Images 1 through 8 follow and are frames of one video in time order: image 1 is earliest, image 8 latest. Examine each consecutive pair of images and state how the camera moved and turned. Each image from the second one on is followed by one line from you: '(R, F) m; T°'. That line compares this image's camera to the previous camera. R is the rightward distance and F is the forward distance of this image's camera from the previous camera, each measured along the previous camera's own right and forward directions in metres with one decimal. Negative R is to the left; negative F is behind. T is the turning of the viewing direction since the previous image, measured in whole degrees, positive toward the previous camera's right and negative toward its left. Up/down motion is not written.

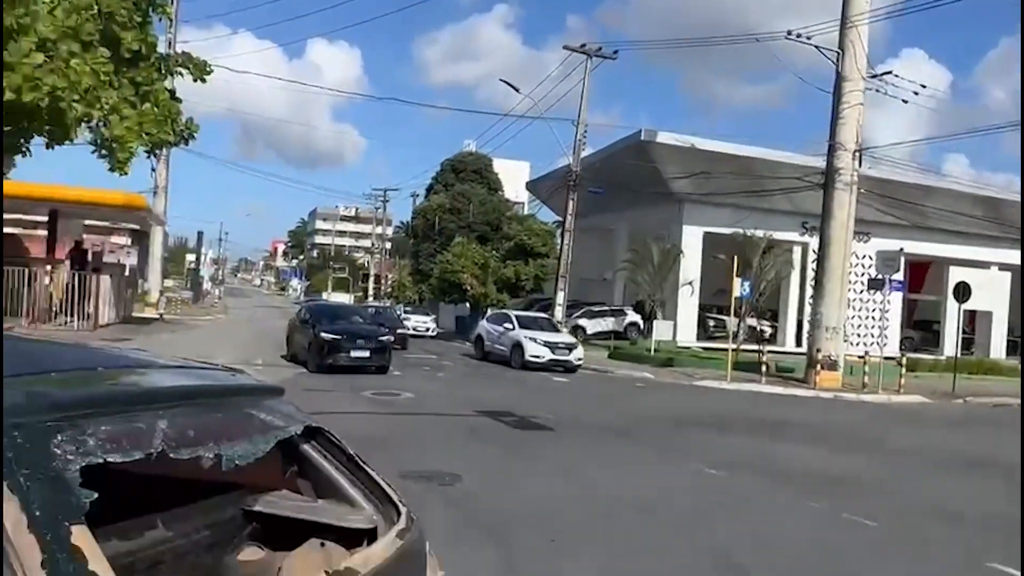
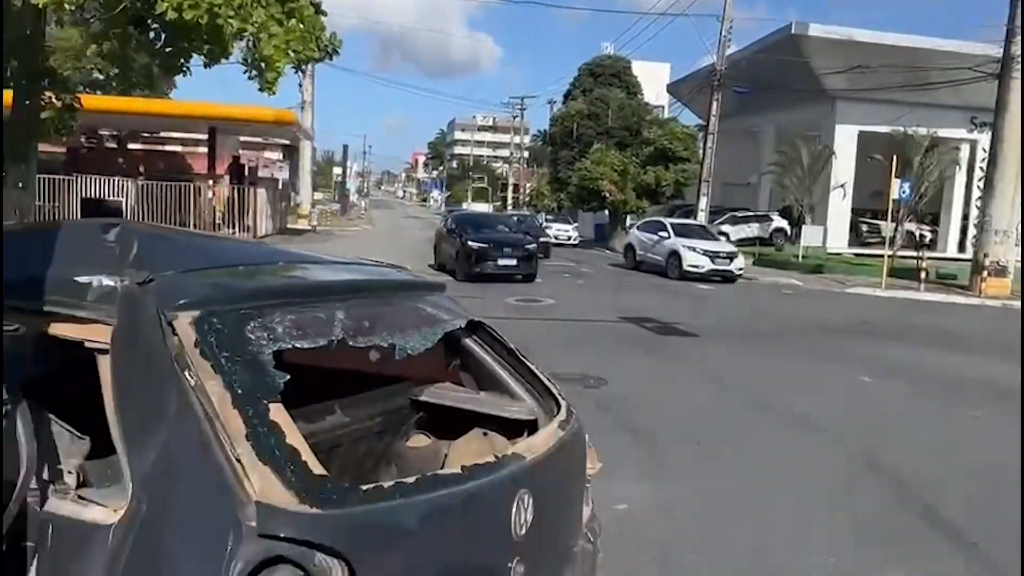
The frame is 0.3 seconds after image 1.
(-0.1, 0.0) m; -9°
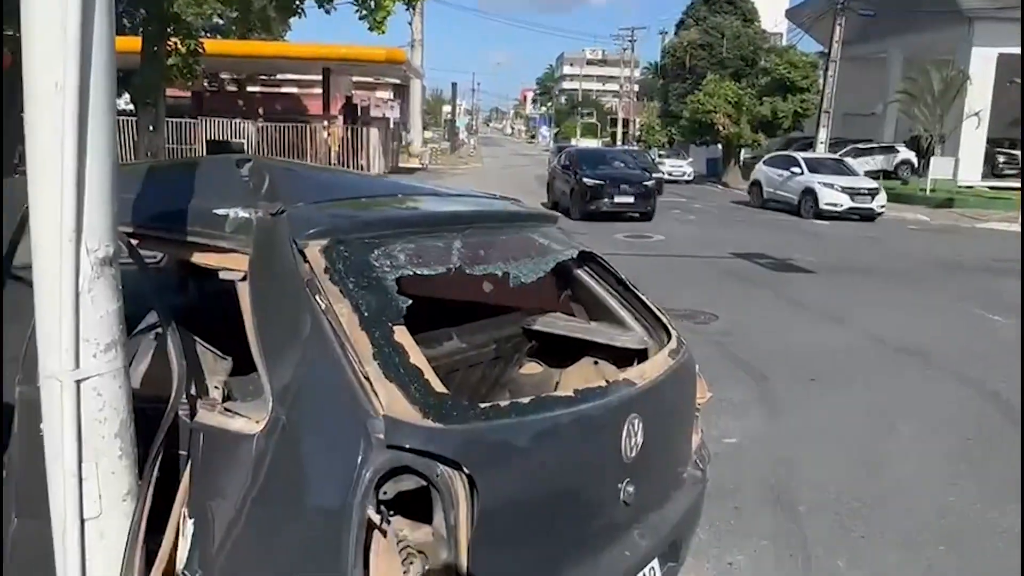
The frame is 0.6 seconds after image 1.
(0.0, -0.1) m; -7°
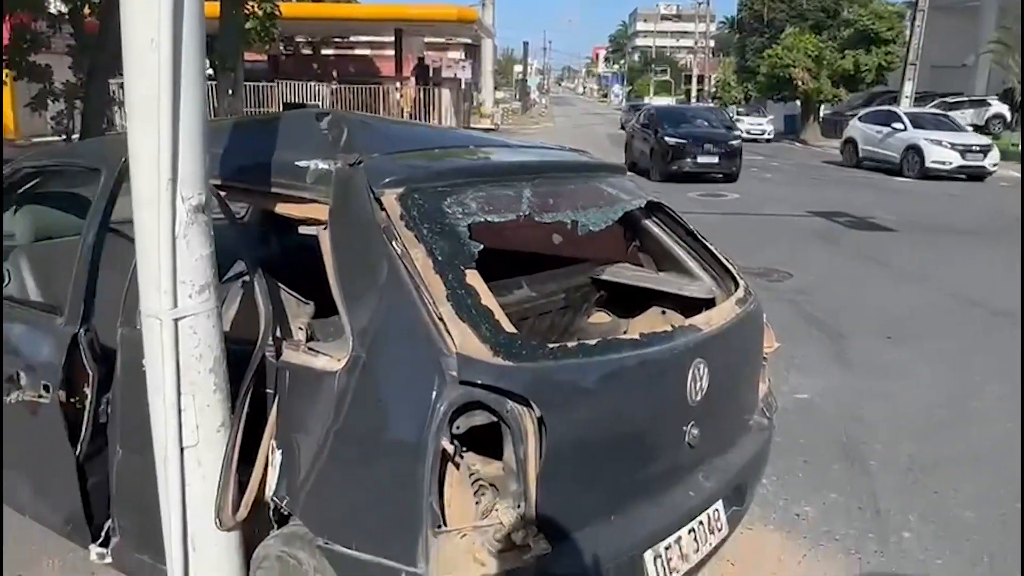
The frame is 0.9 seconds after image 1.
(0.0, -0.1) m; -5°
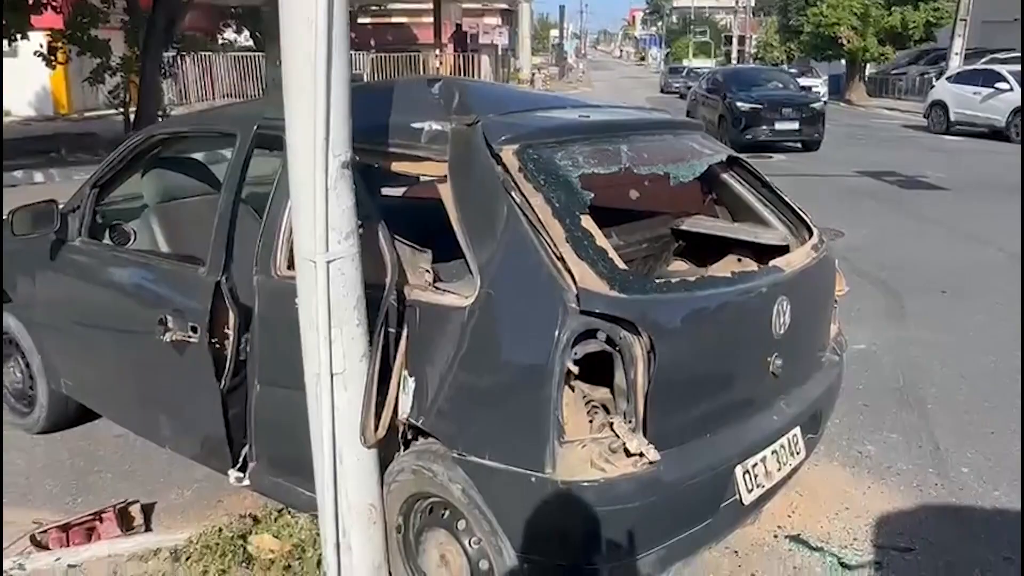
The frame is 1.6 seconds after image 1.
(-0.2, -0.3) m; -2°
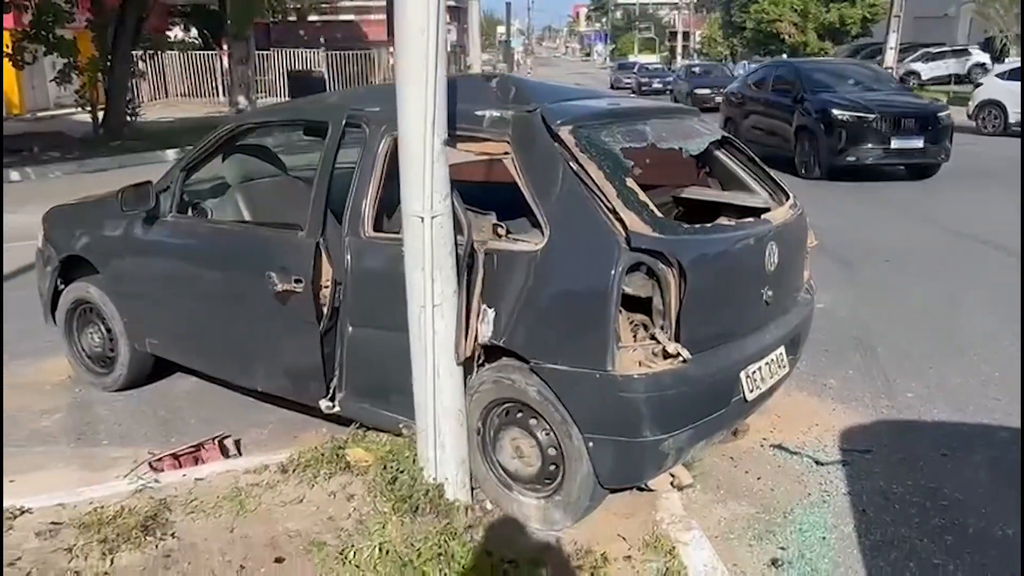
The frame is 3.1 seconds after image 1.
(-0.4, -0.7) m; +3°
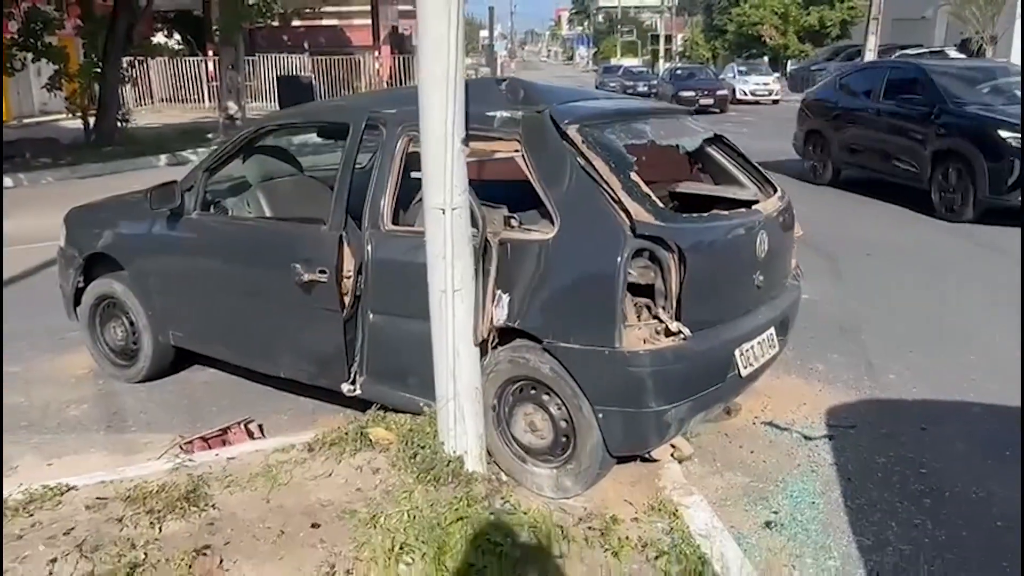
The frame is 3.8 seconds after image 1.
(-0.1, -0.3) m; +1°
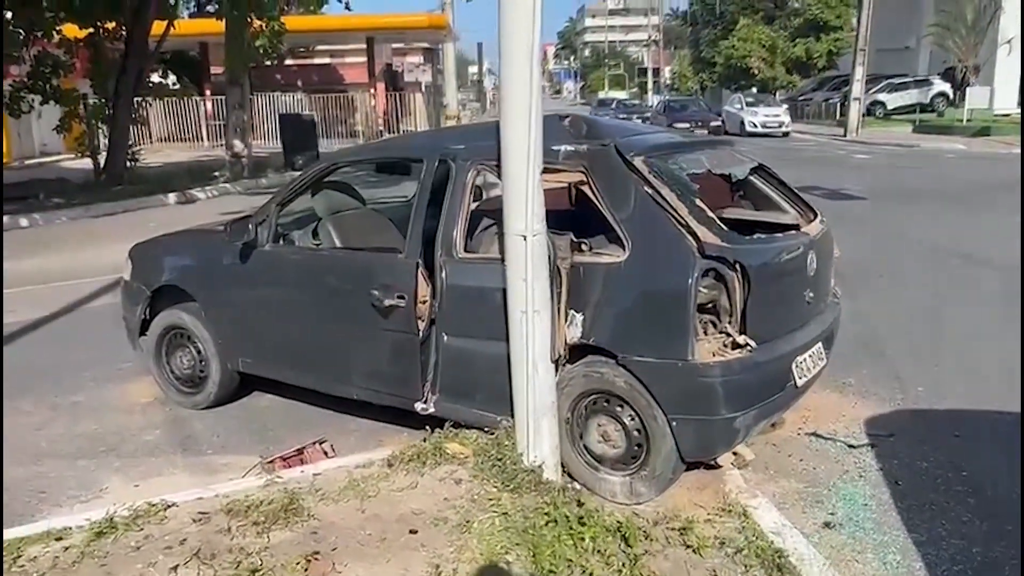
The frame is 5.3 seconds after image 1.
(-0.3, -0.3) m; +1°
